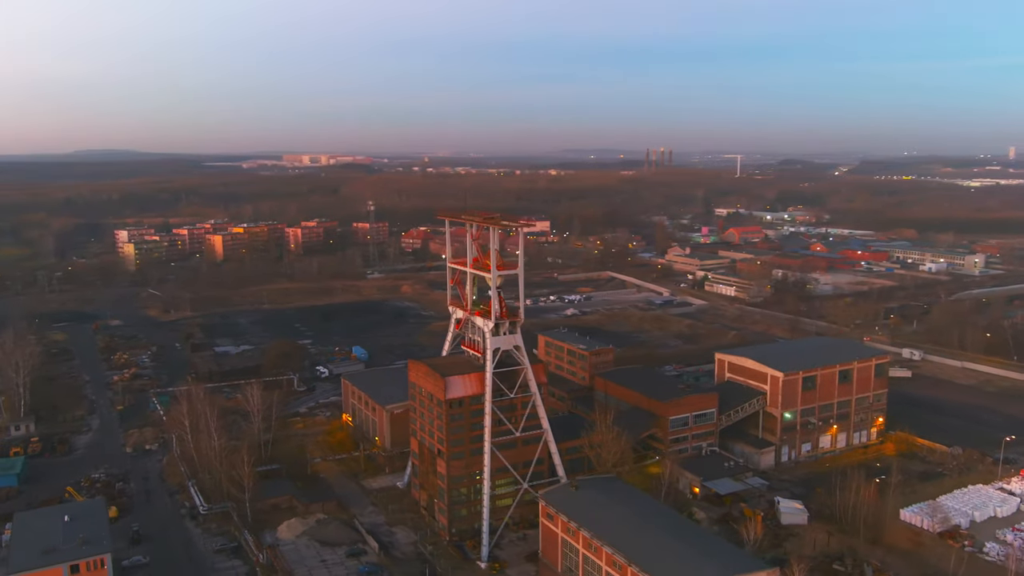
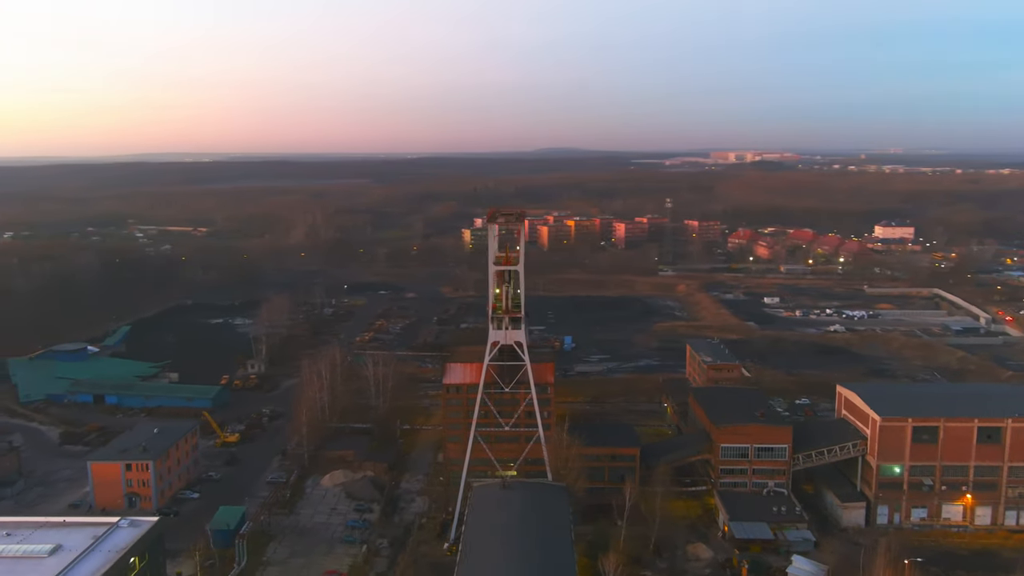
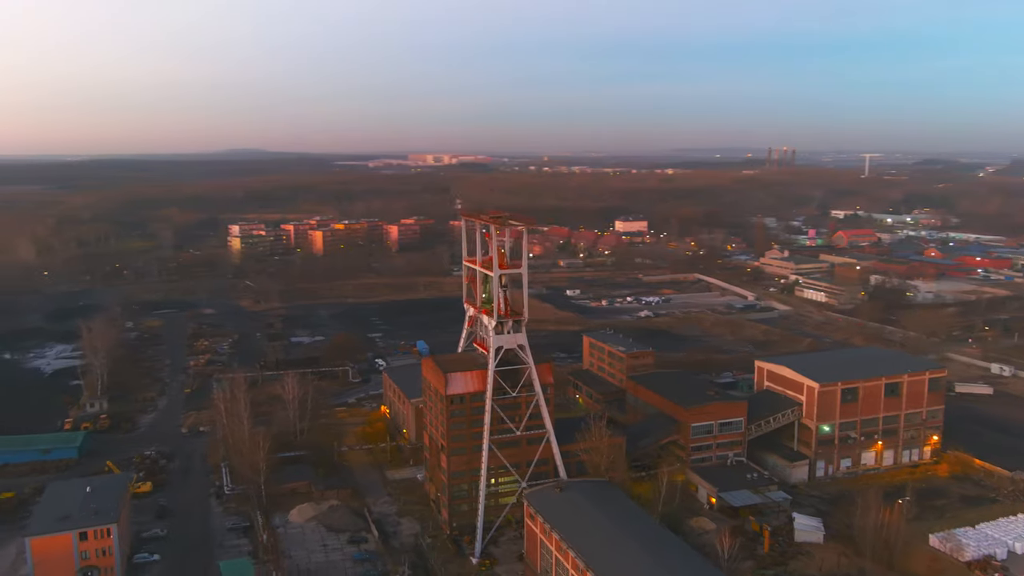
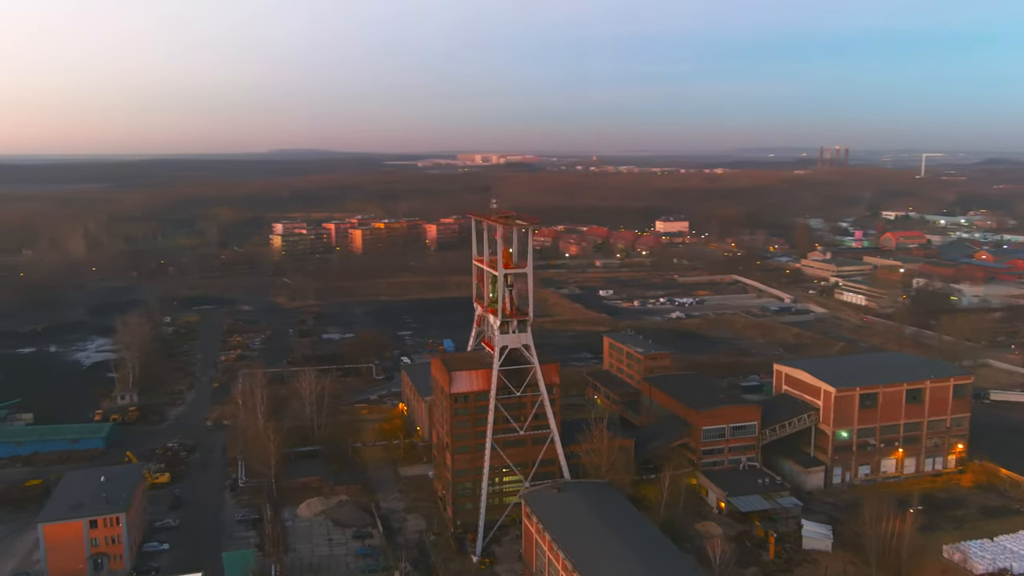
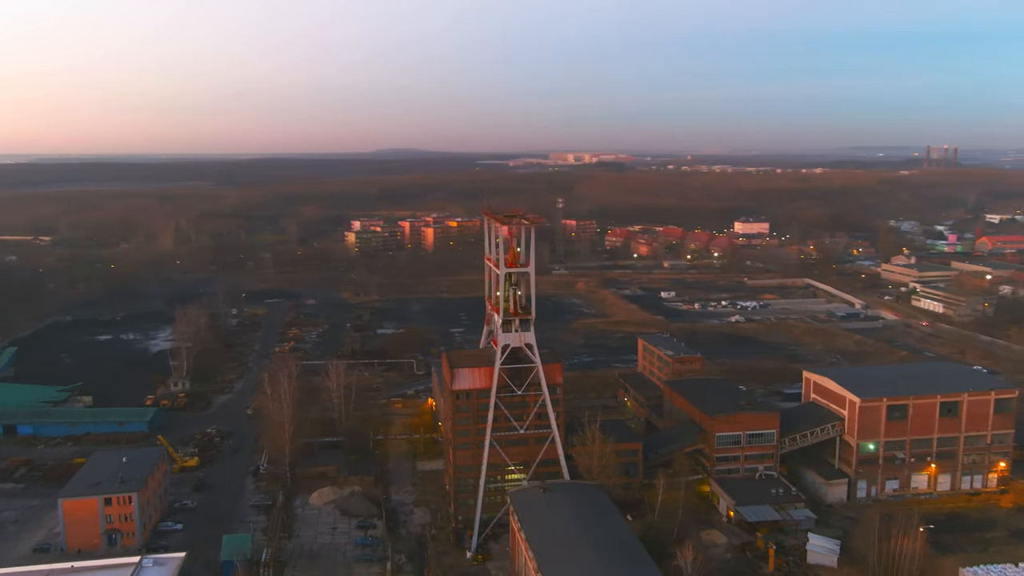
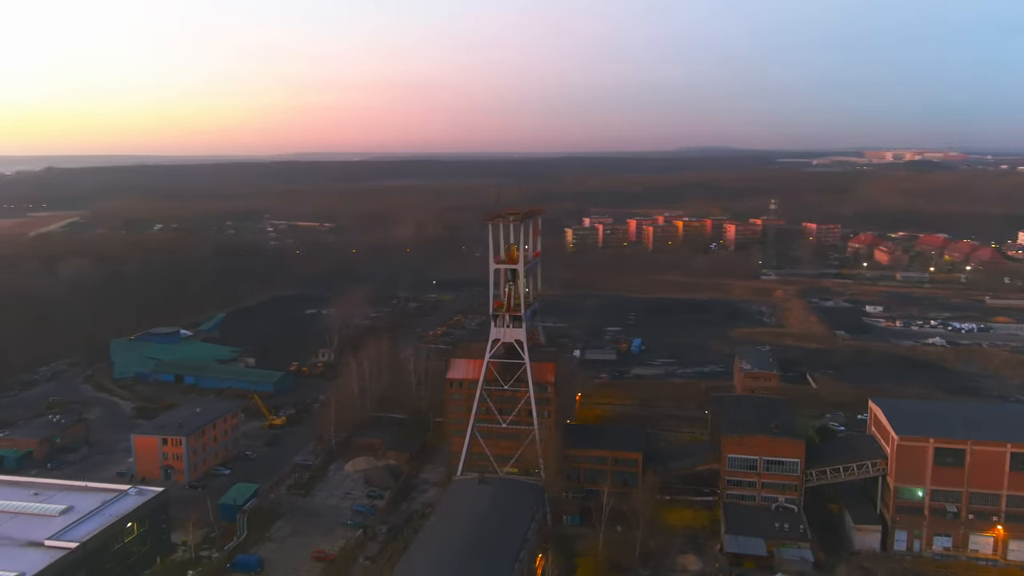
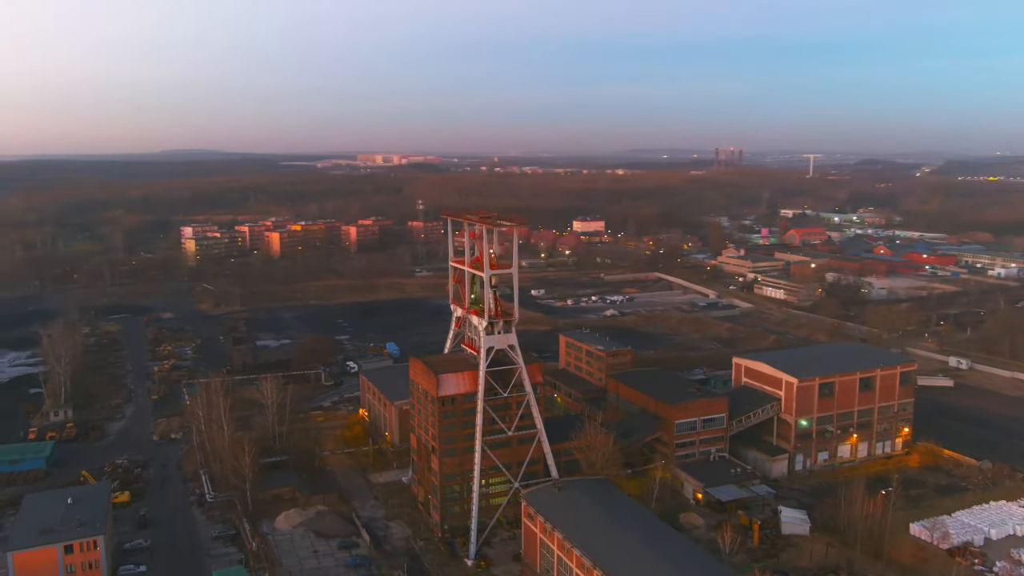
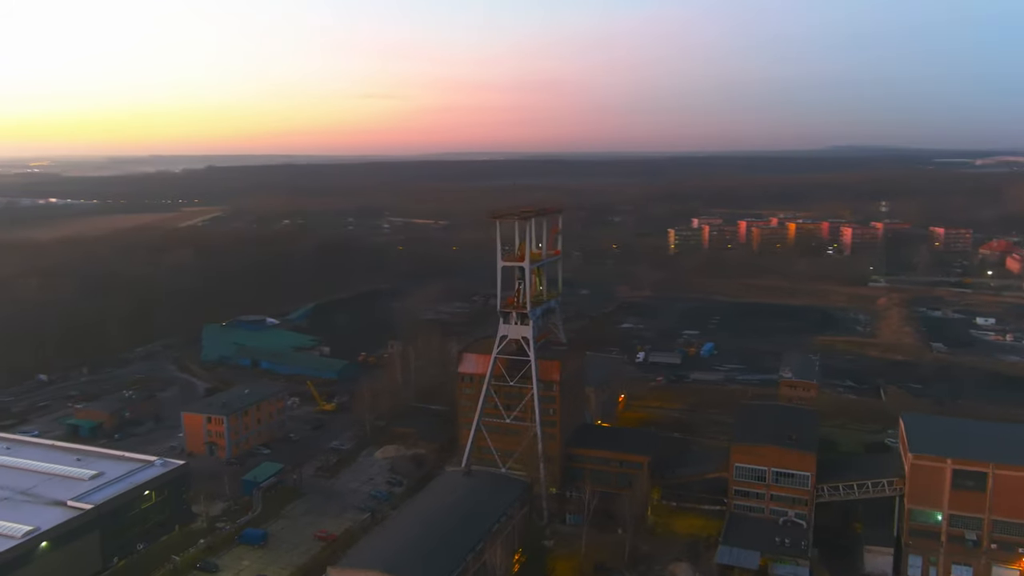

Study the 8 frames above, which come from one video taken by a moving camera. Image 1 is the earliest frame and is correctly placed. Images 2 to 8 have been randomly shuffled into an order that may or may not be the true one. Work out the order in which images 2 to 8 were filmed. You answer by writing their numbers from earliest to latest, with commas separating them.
7, 3, 4, 5, 2, 6, 8
